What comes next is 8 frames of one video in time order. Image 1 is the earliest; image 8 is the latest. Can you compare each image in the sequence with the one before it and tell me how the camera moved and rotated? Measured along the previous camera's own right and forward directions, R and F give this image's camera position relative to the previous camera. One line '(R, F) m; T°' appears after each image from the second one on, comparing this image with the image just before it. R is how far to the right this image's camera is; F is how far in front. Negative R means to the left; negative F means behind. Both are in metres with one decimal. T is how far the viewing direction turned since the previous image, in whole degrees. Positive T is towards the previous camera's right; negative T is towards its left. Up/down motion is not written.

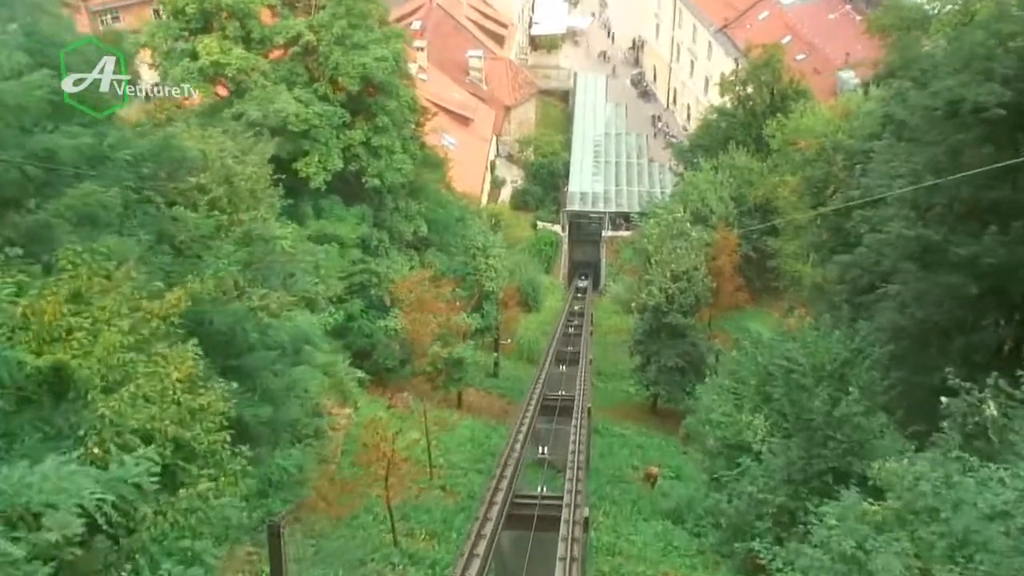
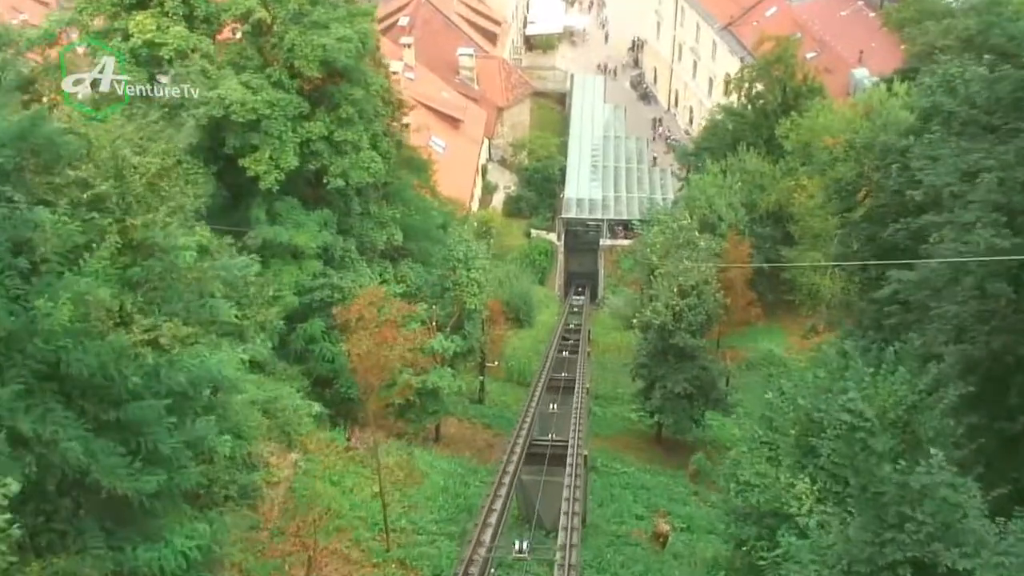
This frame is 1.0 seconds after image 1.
(+0.2, +3.1) m; 0°
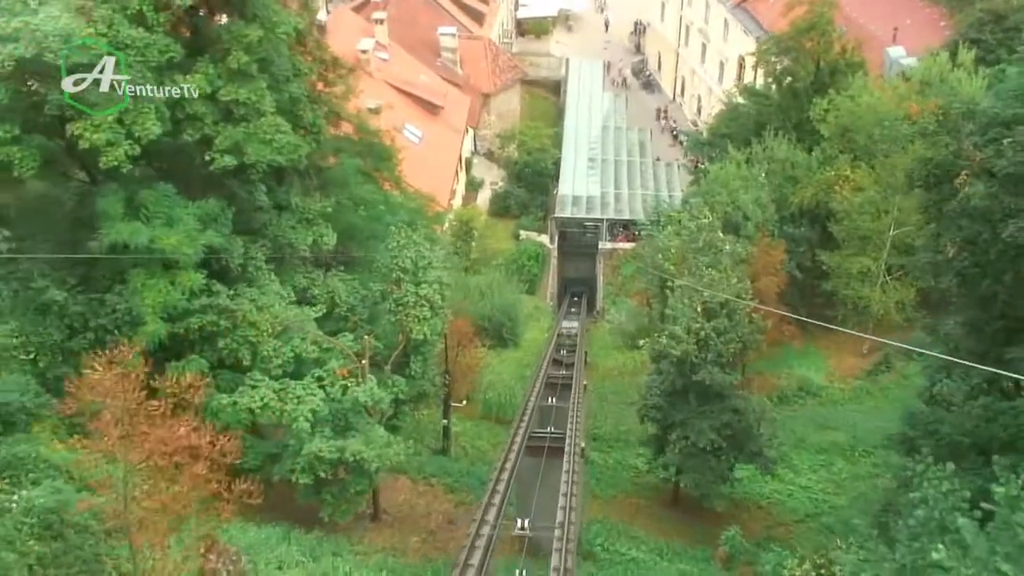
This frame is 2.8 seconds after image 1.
(+0.4, +5.9) m; 0°
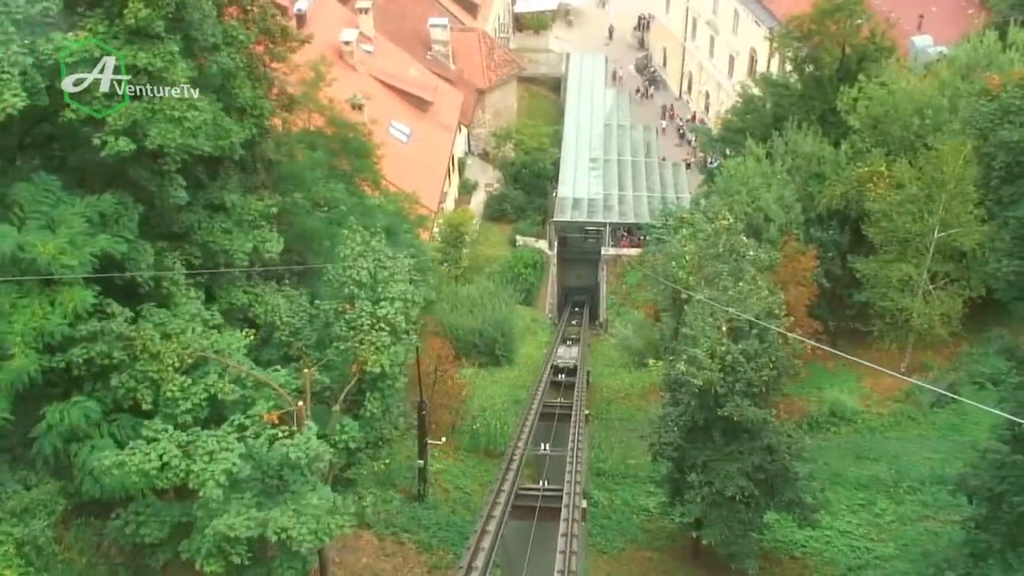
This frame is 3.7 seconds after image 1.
(+0.2, +3.1) m; 0°
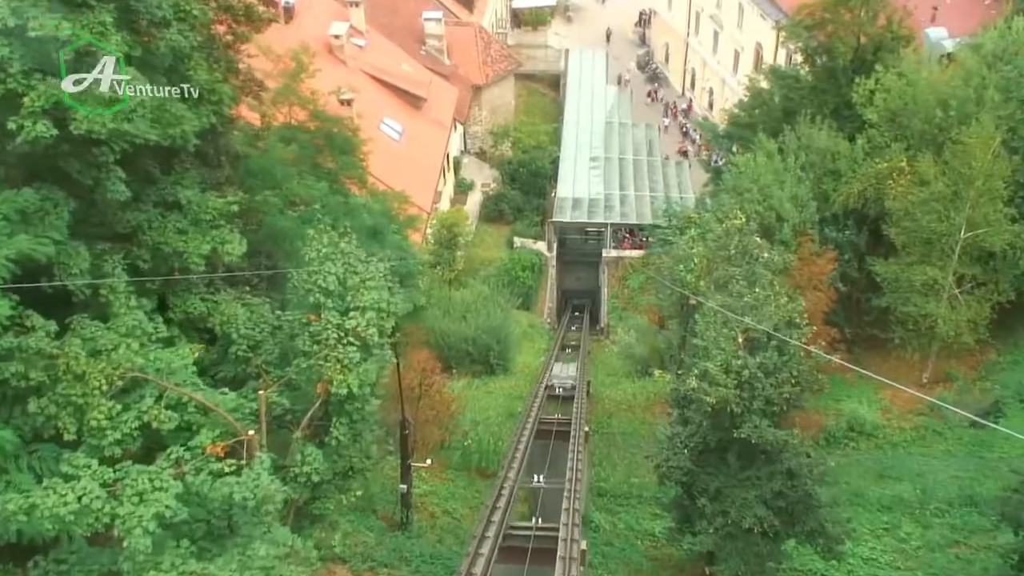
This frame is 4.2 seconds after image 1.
(+0.1, +1.6) m; 0°
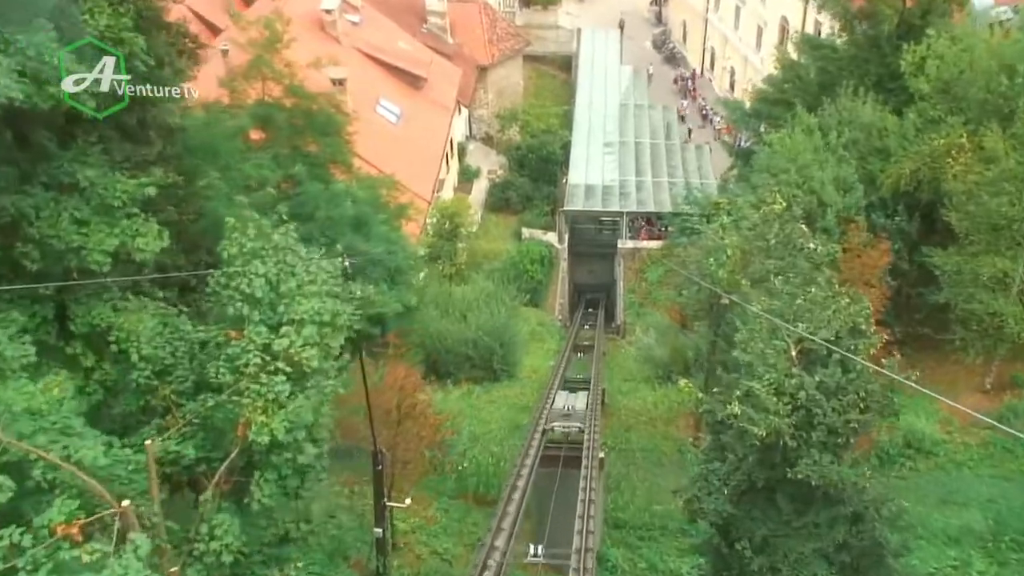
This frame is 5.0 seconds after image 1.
(+0.2, +2.7) m; -1°
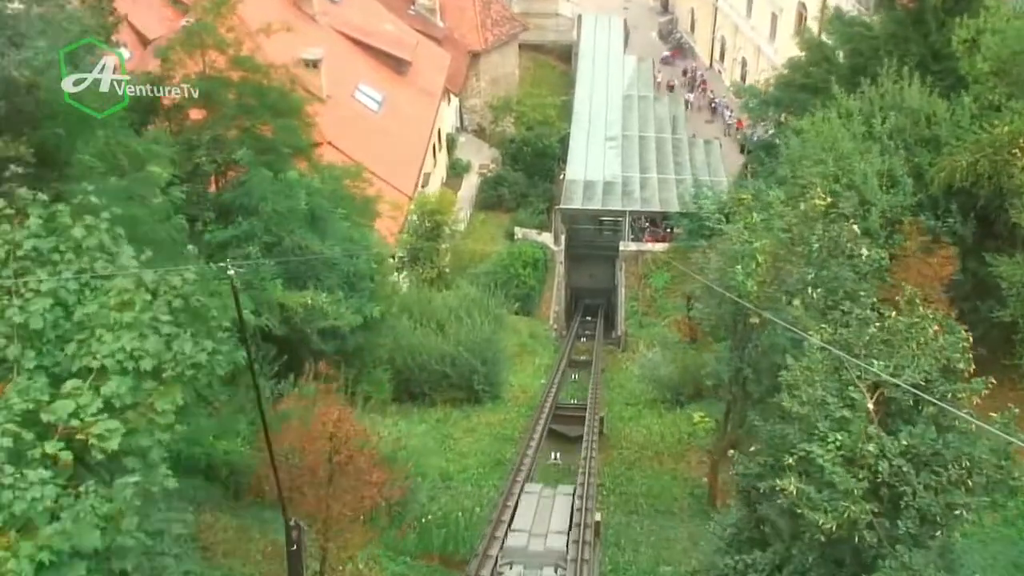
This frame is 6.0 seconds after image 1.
(+0.2, +3.1) m; 0°
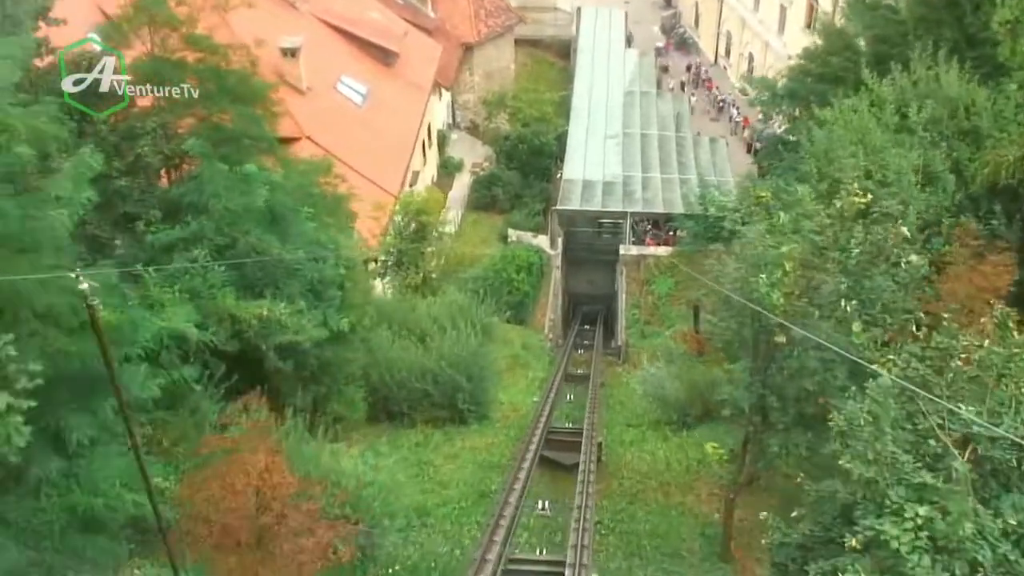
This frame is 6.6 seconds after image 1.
(+0.2, +2.0) m; 0°
